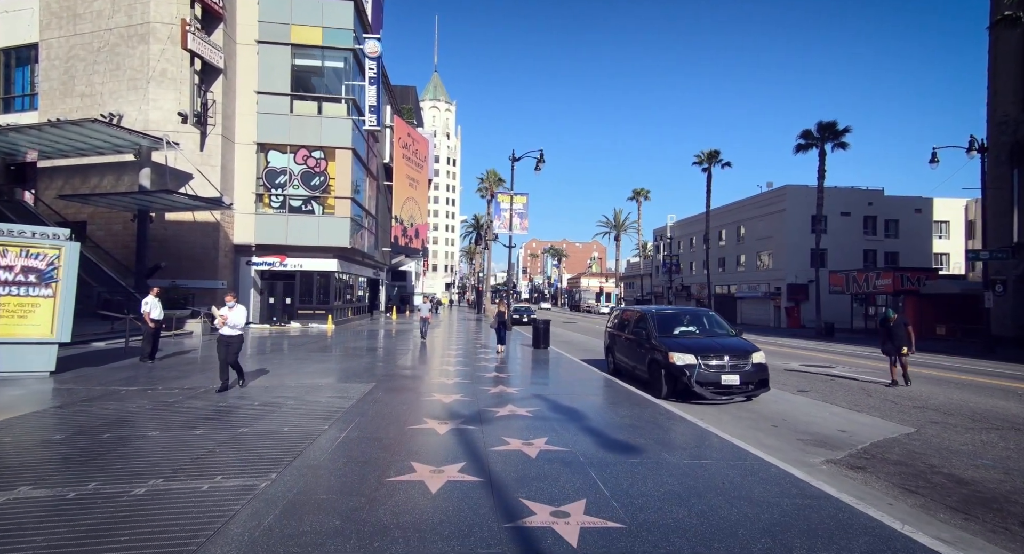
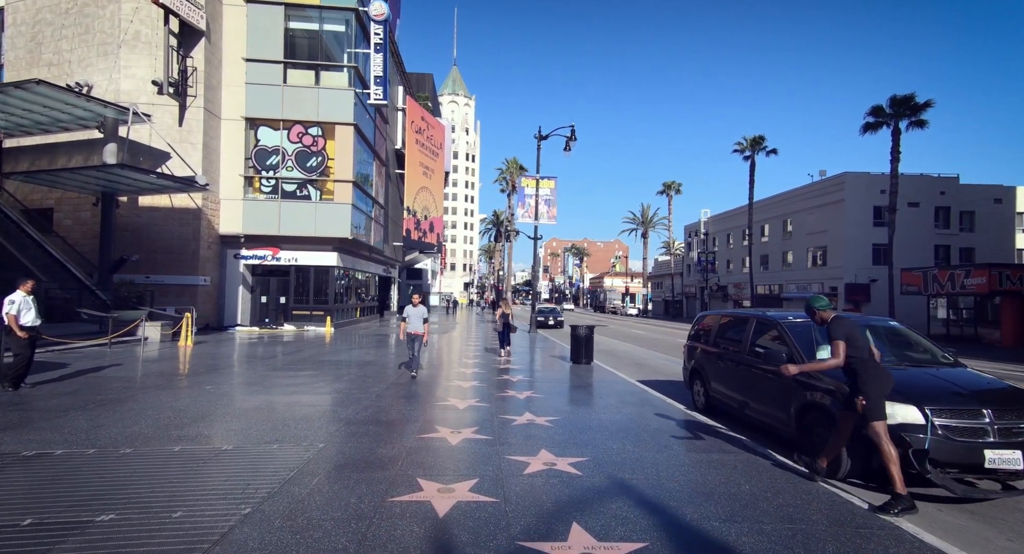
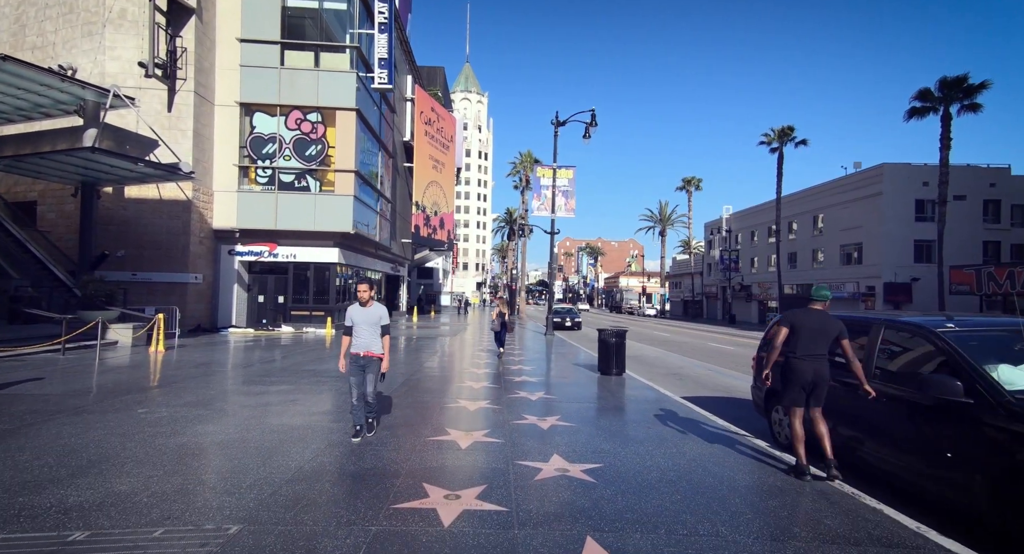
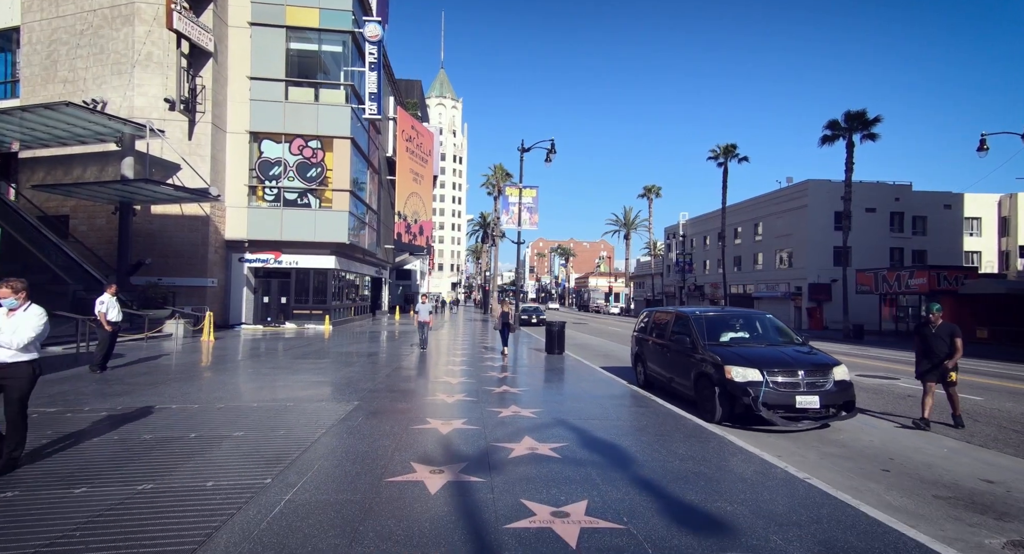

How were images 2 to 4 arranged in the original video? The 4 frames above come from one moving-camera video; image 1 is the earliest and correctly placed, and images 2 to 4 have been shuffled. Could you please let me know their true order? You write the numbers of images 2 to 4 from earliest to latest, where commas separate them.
4, 2, 3
